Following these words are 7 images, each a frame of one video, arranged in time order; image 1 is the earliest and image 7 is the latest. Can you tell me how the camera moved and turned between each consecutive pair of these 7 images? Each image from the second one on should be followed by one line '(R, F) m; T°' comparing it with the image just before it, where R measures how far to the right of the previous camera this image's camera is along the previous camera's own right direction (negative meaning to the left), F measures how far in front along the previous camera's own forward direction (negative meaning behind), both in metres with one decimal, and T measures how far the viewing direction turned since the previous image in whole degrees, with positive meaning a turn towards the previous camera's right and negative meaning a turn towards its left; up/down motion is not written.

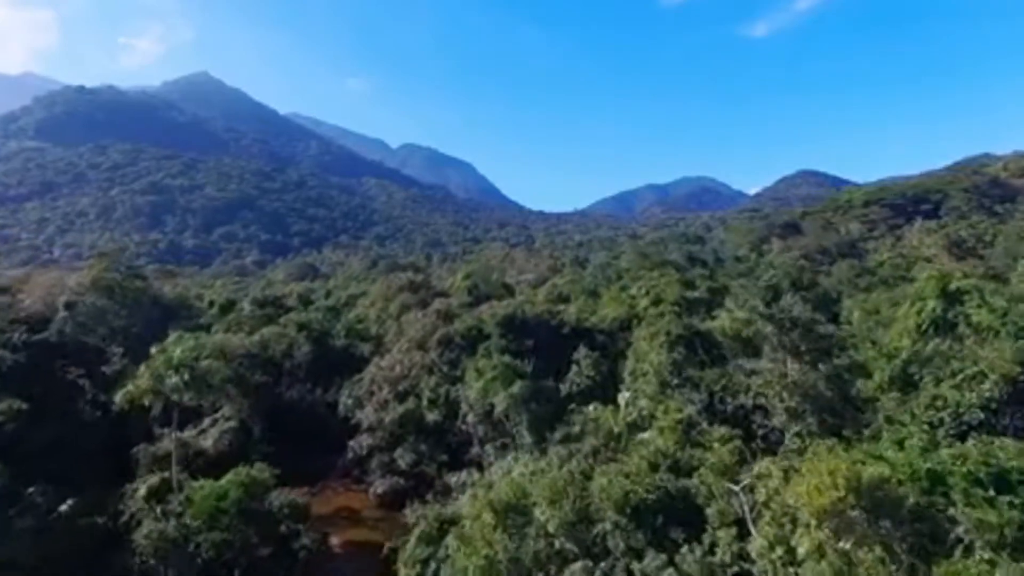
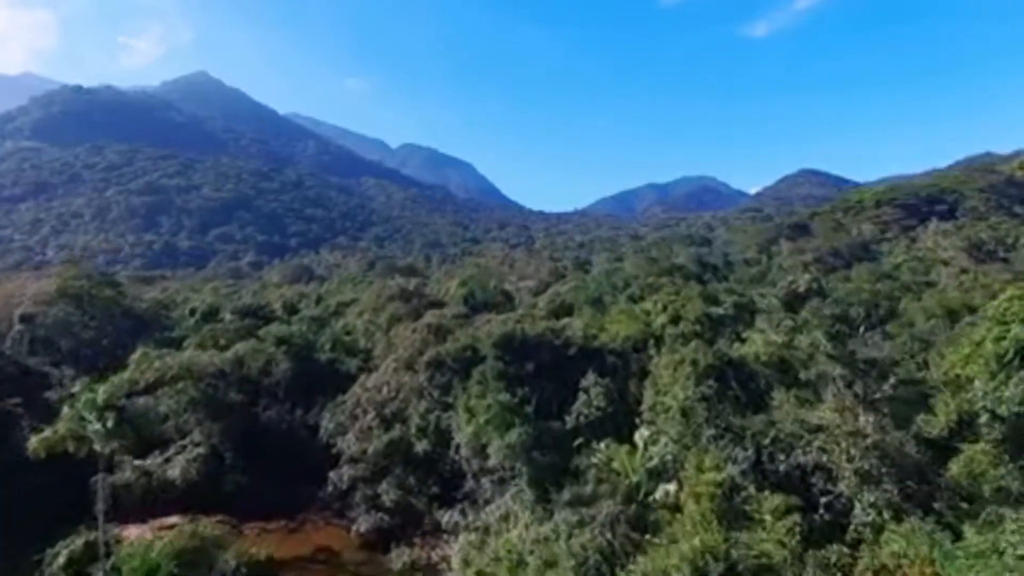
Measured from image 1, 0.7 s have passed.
(+0.2, +3.4) m; 0°
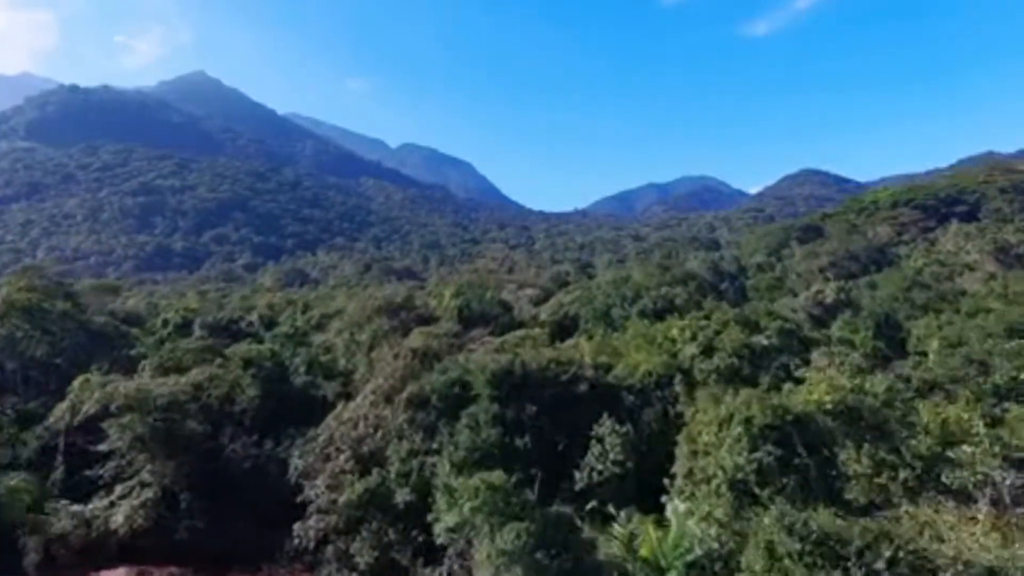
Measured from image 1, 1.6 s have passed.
(+0.2, +4.4) m; 0°
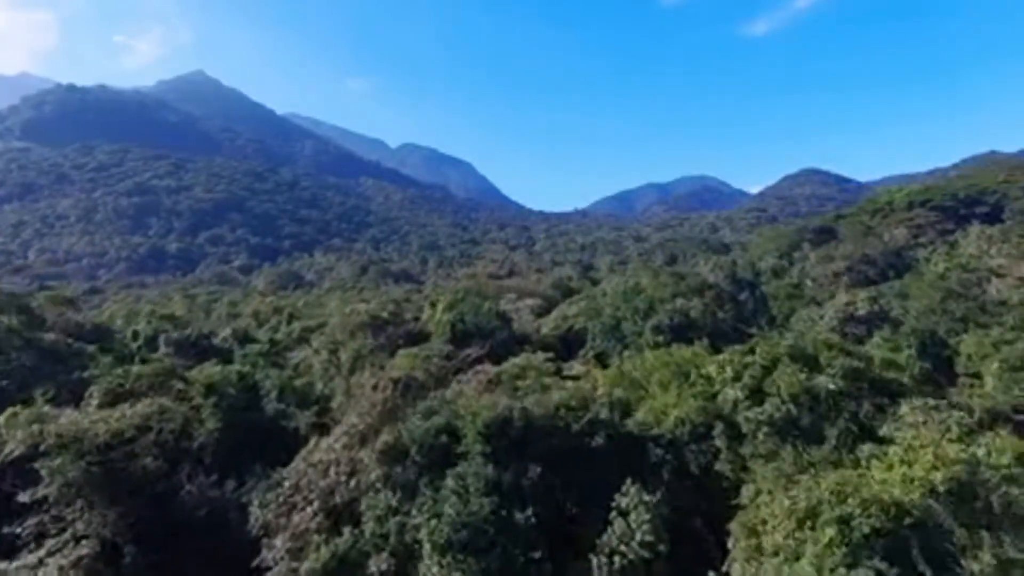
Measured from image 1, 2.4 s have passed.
(+0.1, +4.1) m; 0°
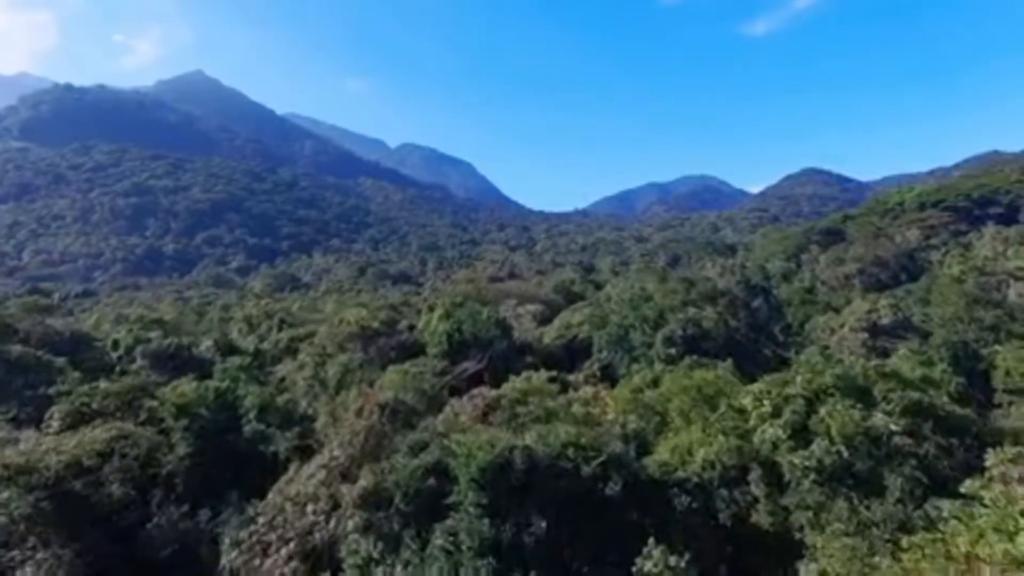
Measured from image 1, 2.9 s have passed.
(0.0, +2.5) m; 0°
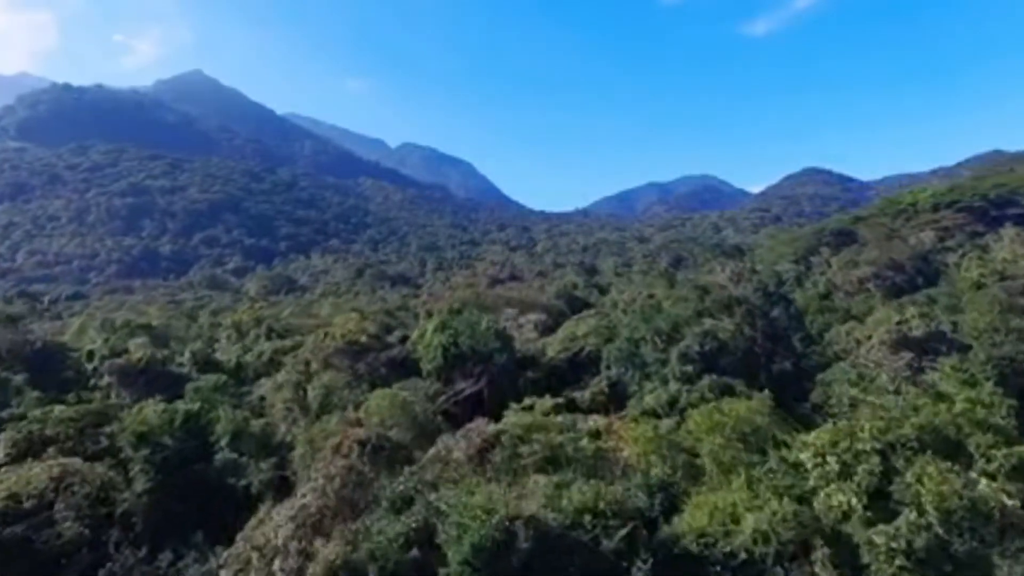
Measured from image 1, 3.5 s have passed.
(-0.1, +2.9) m; 0°
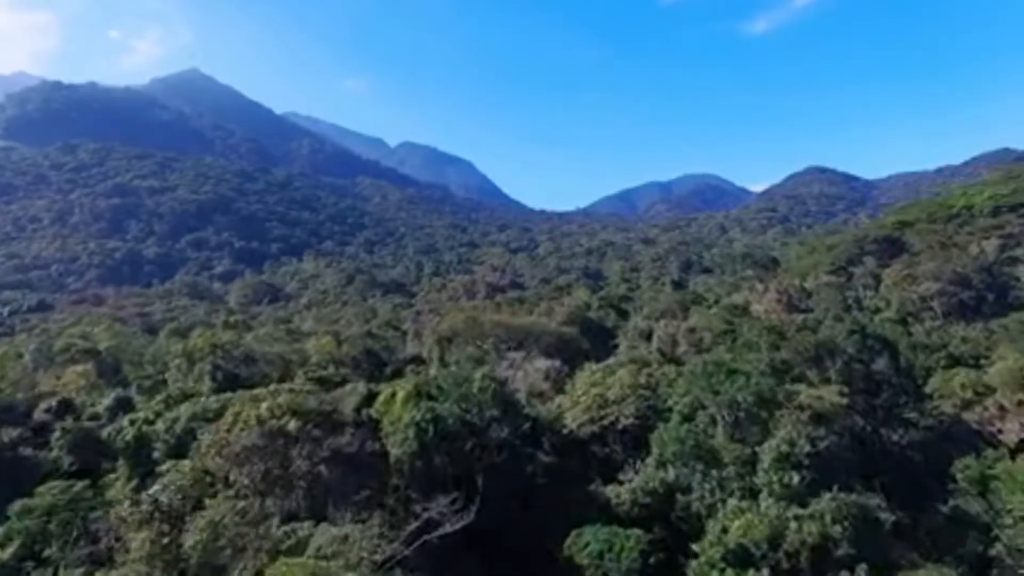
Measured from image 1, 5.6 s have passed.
(-0.4, +10.5) m; 0°
